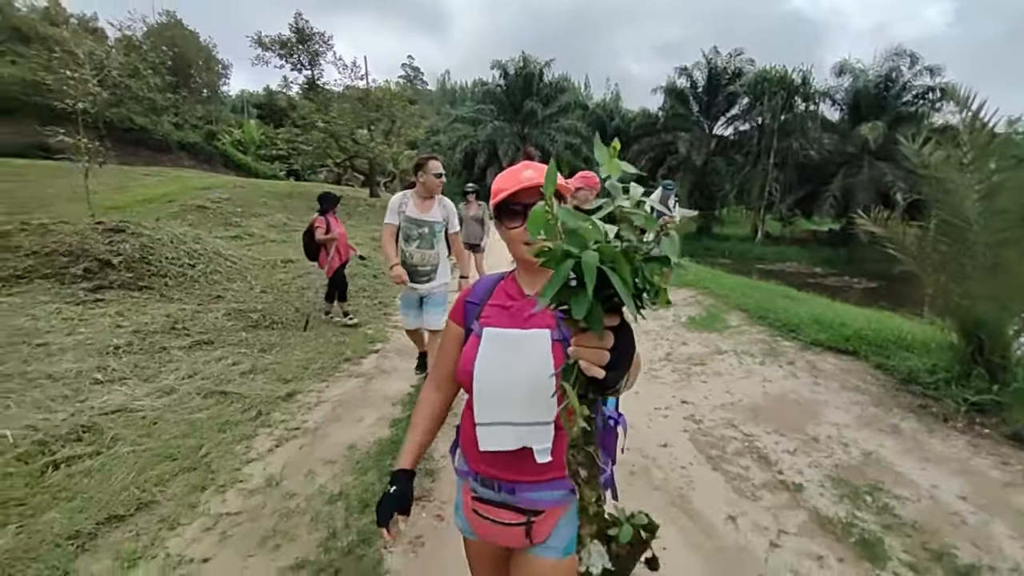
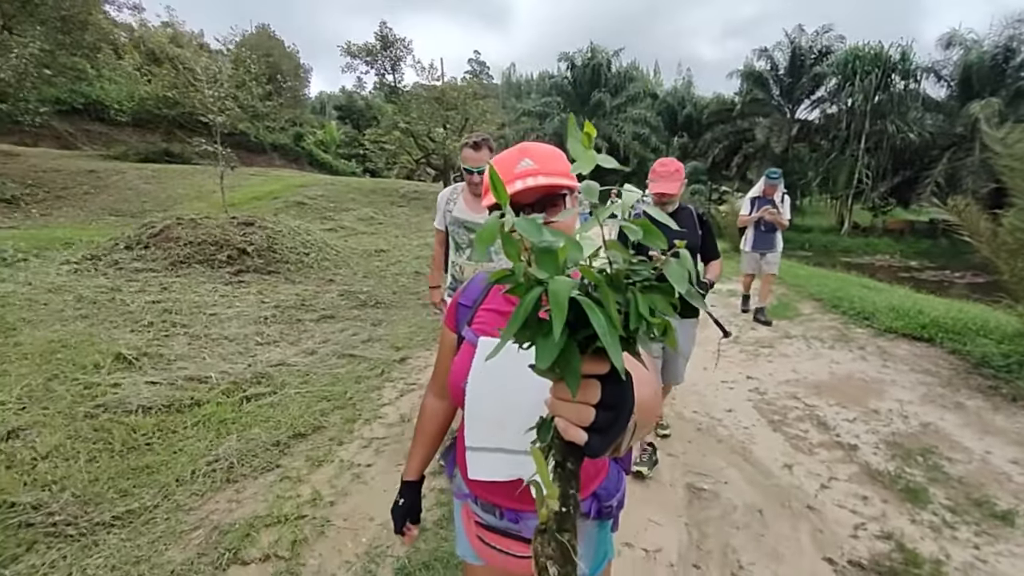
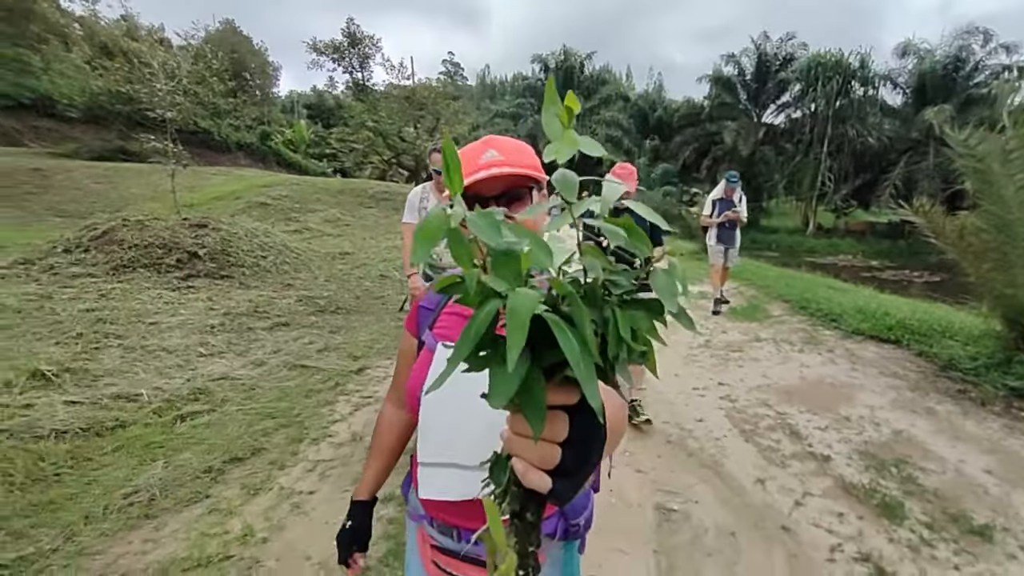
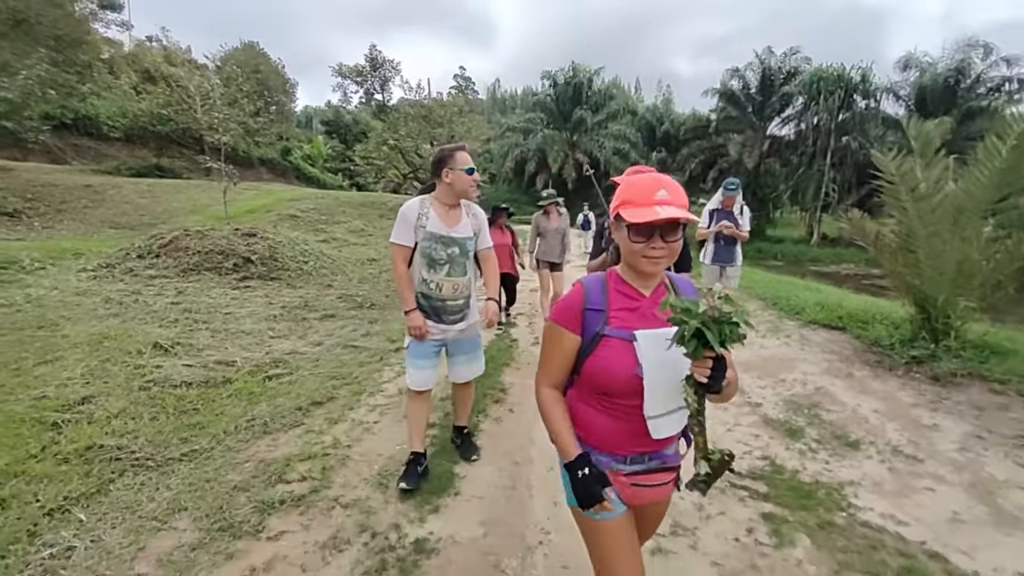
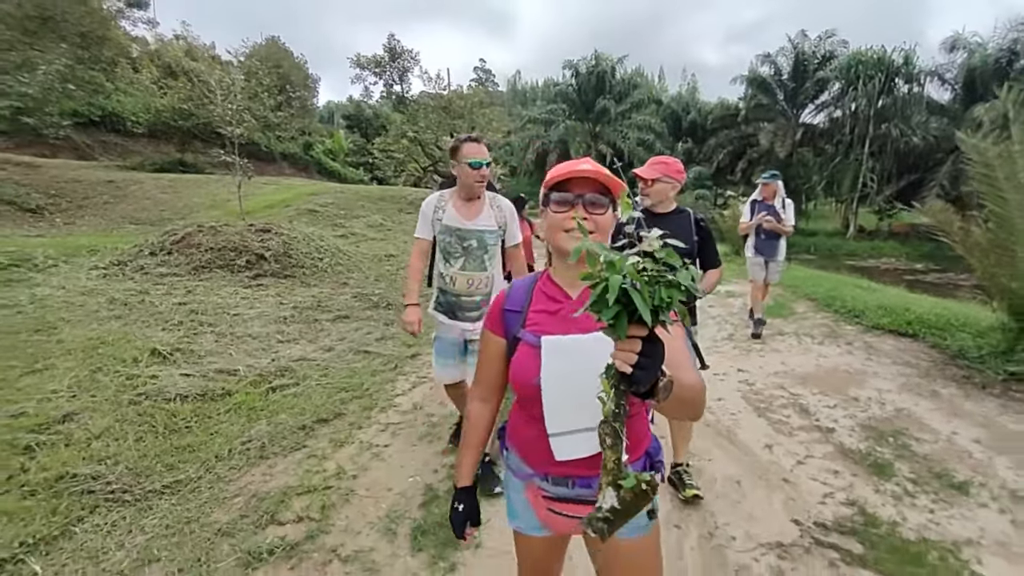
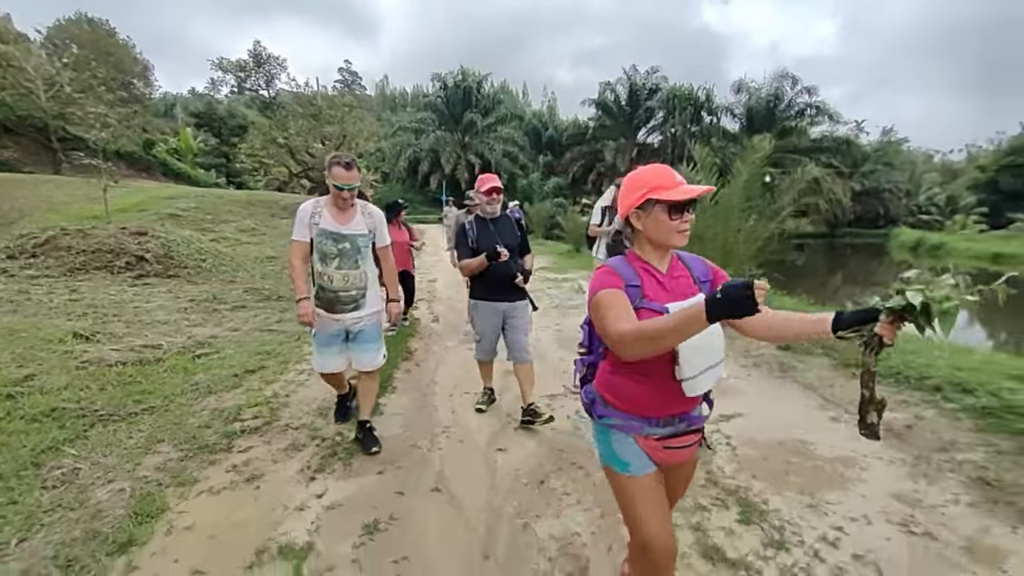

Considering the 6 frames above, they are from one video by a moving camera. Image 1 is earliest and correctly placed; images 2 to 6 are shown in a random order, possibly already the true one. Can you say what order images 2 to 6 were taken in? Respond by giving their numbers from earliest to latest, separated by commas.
3, 2, 5, 4, 6
